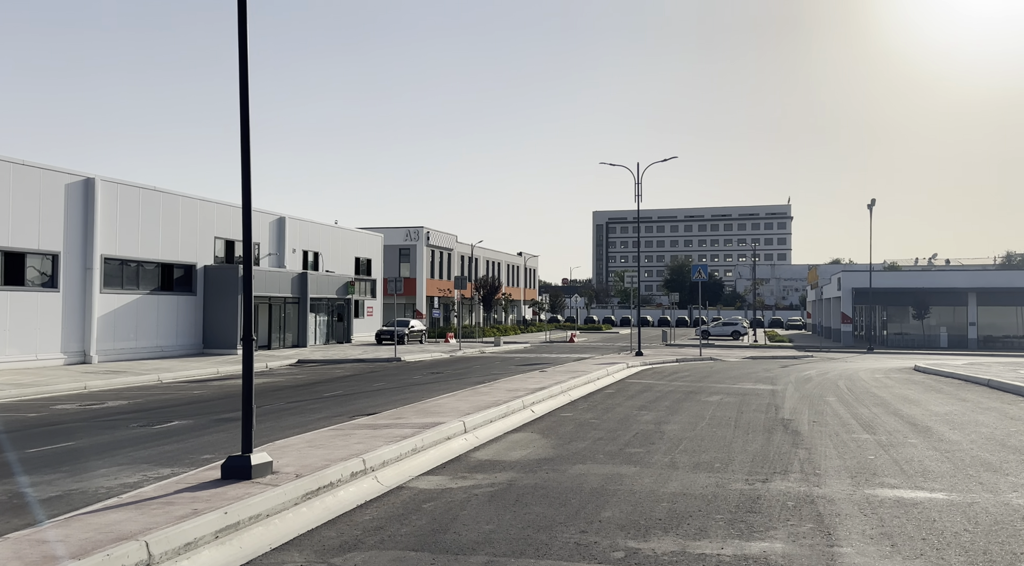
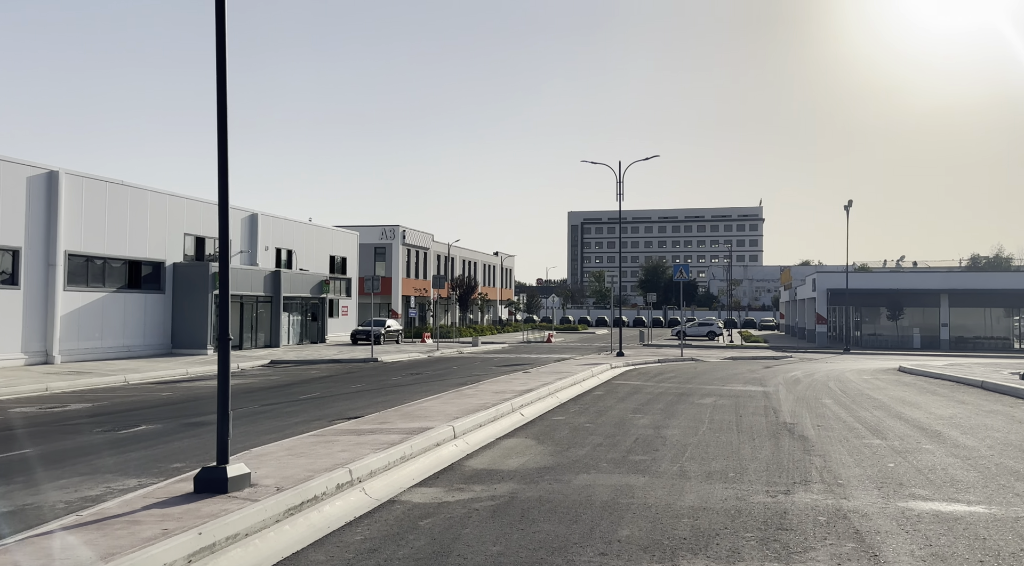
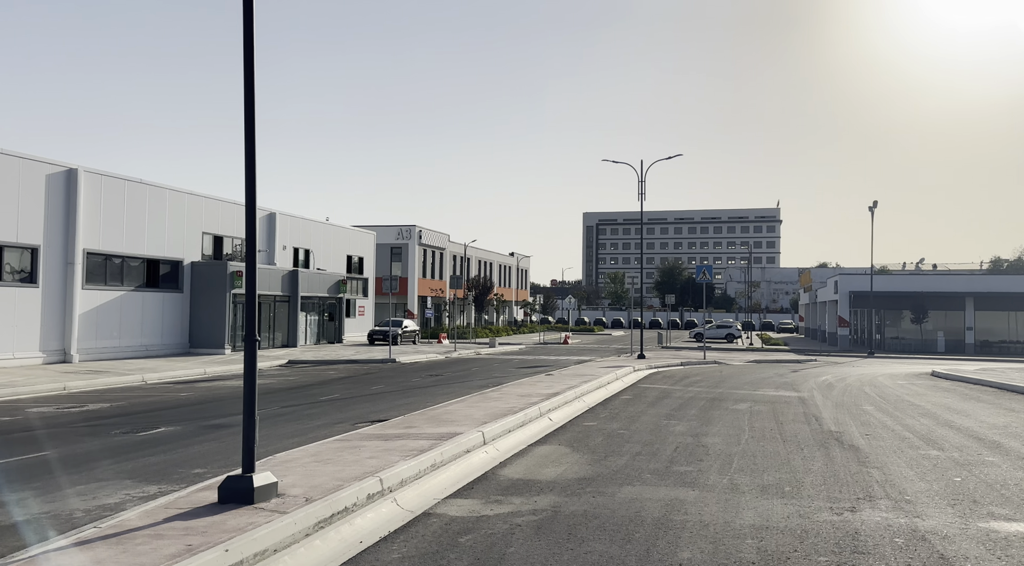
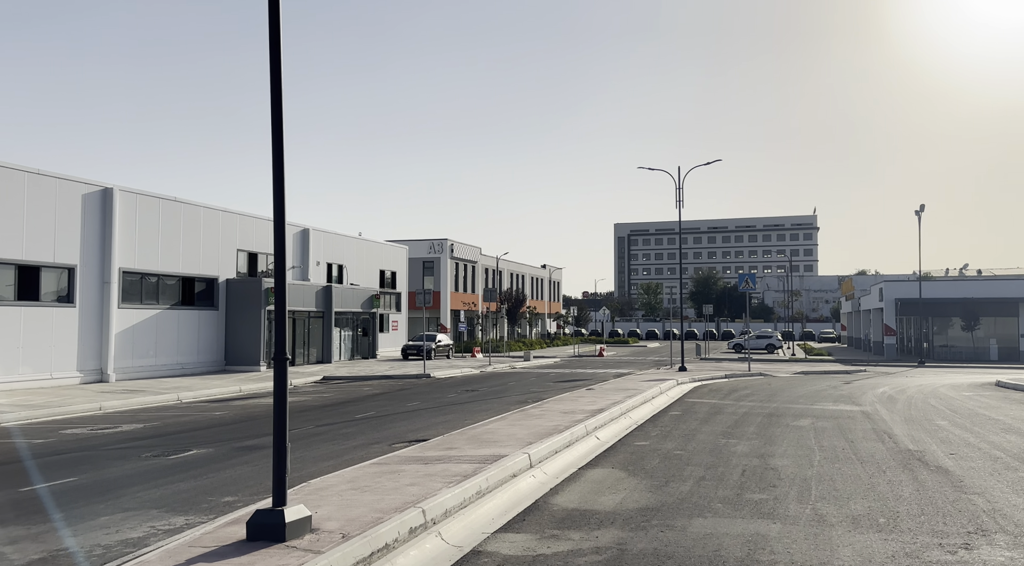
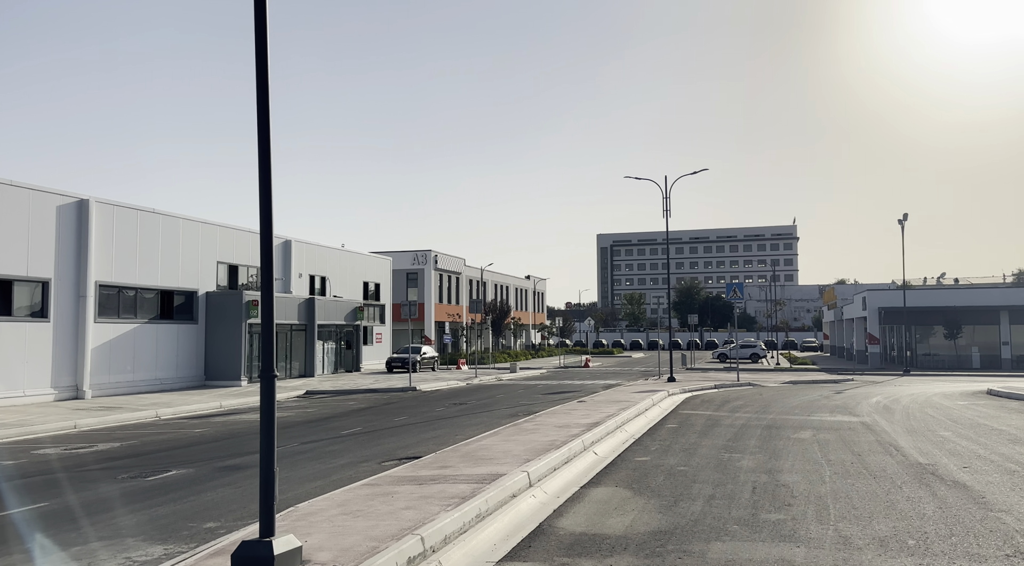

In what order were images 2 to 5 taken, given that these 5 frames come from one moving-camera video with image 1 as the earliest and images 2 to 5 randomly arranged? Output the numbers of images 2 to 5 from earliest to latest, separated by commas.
2, 3, 4, 5
